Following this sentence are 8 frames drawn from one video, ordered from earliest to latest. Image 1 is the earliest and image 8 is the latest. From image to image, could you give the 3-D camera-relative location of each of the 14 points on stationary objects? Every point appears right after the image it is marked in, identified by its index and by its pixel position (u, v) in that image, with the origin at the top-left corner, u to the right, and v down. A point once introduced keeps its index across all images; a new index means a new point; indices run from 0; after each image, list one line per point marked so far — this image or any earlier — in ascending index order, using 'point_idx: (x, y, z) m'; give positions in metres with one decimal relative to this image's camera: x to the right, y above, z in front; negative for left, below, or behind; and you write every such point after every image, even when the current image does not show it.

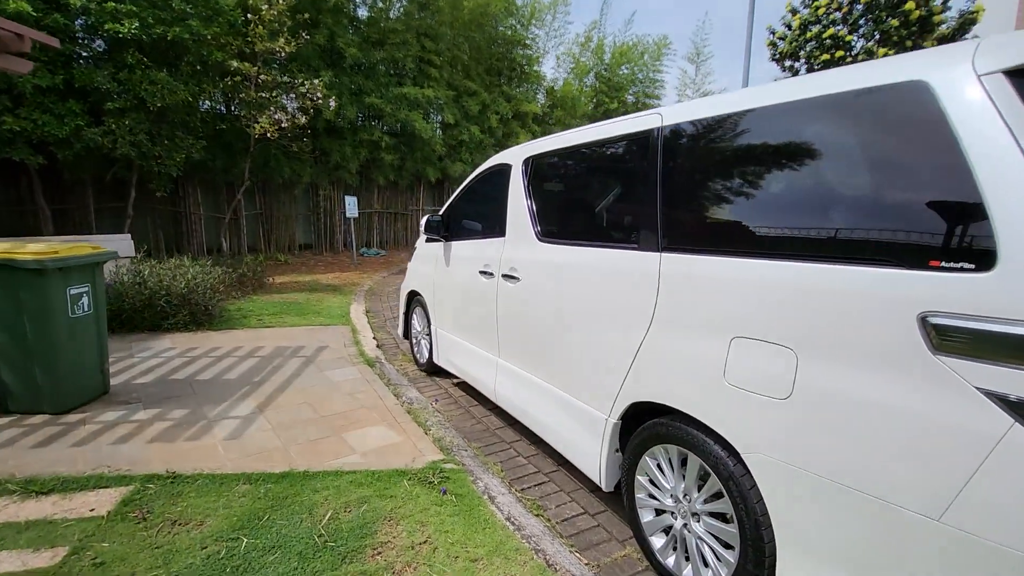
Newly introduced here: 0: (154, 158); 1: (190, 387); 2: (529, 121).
0: (-5.8, +2.1, +8.0) m
1: (-2.0, -0.6, +3.1) m
2: (+0.4, +4.9, +14.5) m
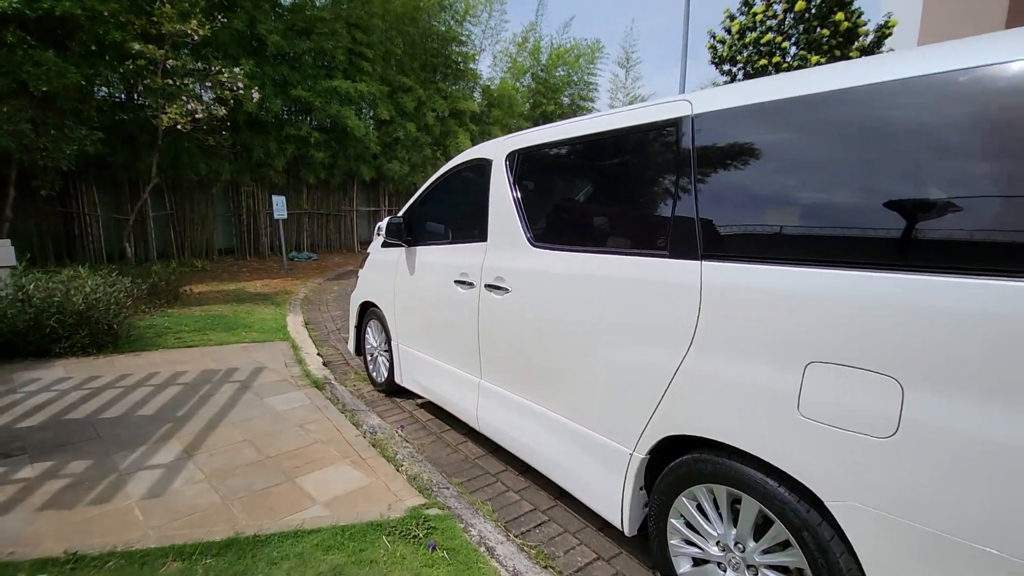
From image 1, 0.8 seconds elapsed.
0: (-6.6, +1.9, +6.9) m
1: (-2.1, -0.7, +2.5) m
2: (-1.3, +4.9, +14.1) m
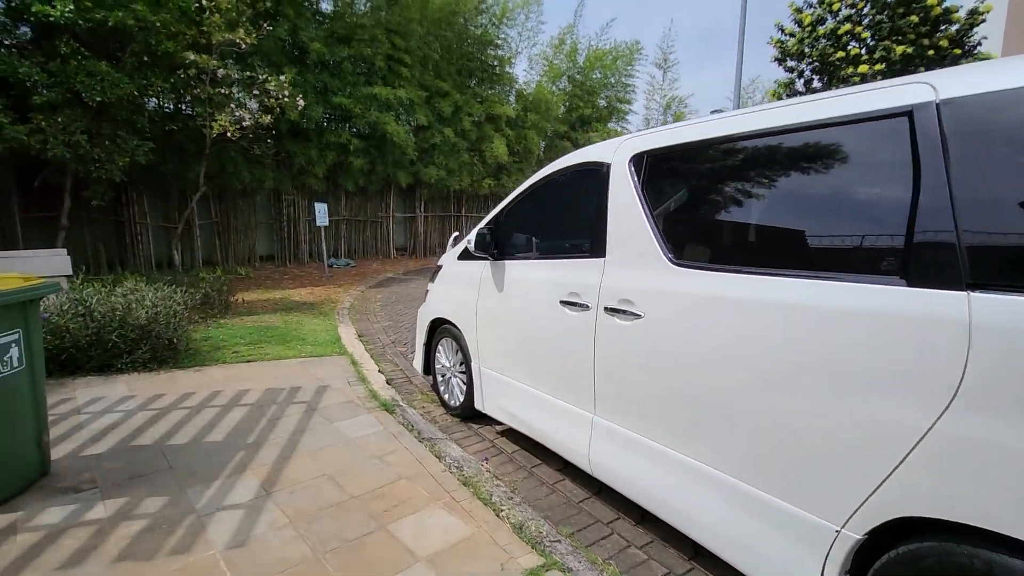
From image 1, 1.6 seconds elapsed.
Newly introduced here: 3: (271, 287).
0: (-5.9, +1.8, +7.0) m
1: (-1.6, -0.8, +2.3) m
2: (-0.3, +4.7, +13.9) m
3: (-3.9, 0.0, +8.0) m
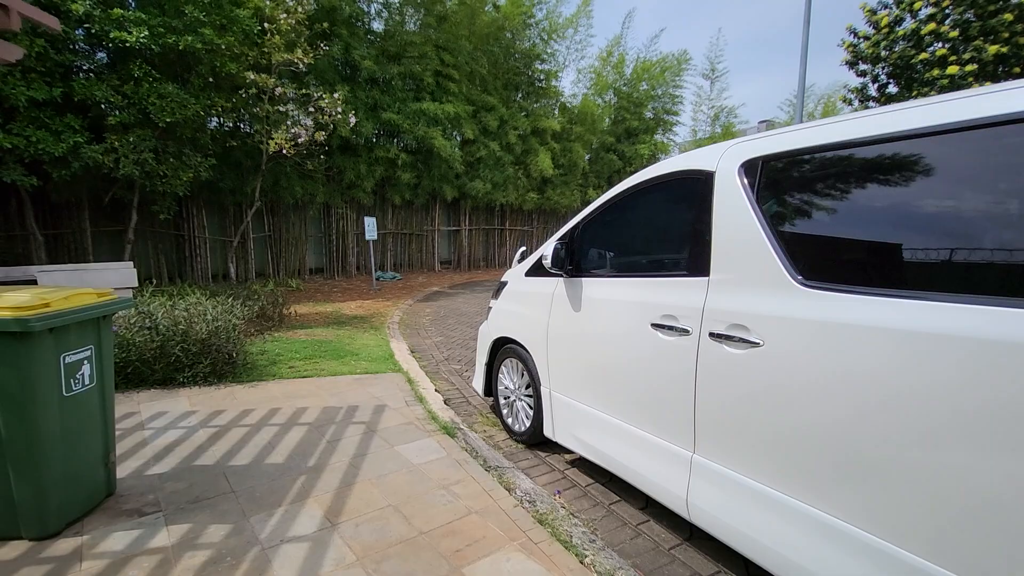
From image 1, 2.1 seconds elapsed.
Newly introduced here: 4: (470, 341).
0: (-5.2, +1.6, +7.3) m
1: (-1.3, -0.9, +2.2) m
2: (+1.0, +4.3, +13.9) m
3: (-3.1, -0.2, +8.1) m
4: (-0.5, -0.6, +5.3) m
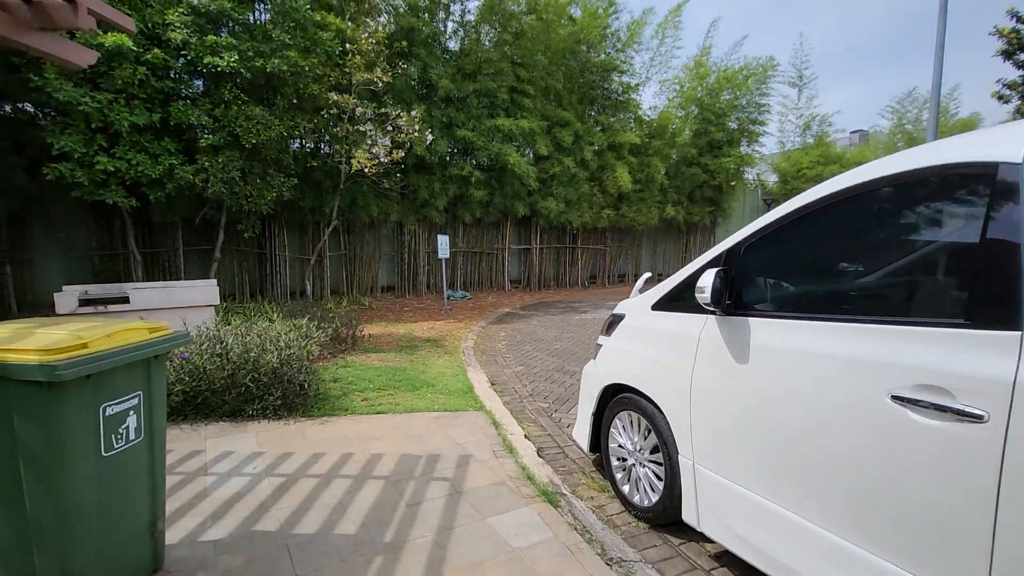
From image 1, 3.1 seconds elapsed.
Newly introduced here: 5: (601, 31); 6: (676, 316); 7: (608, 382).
0: (-4.0, +1.4, +7.4) m
1: (-0.8, -1.0, +1.8) m
2: (+3.0, +3.7, +13.2) m
3: (-1.9, -0.5, +7.9) m
4: (+0.4, -0.8, +4.8) m
5: (+2.1, +6.3, +12.1) m
6: (+0.7, -0.1, +2.1) m
7: (+0.5, -0.5, +2.4) m
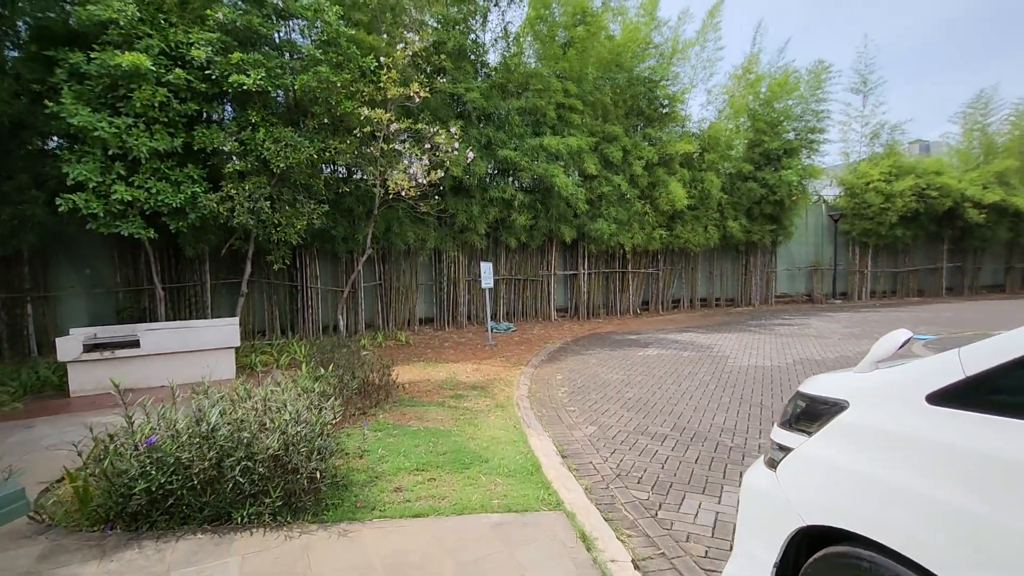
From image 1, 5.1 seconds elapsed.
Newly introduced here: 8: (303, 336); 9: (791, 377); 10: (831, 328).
0: (-3.3, +0.8, +6.8) m
1: (-0.5, -1.2, +0.9) m
2: (+4.1, +3.0, +12.2) m
3: (-1.1, -1.0, +7.0) m
4: (+0.9, -1.1, +3.7) m
5: (+3.1, +5.6, +11.3) m
6: (+1.0, -0.3, +1.0) m
7: (+0.8, -0.6, +1.4) m
8: (-3.8, -0.9, +8.9) m
9: (+3.3, -1.0, +5.8) m
10: (+6.4, -0.8, +9.9) m
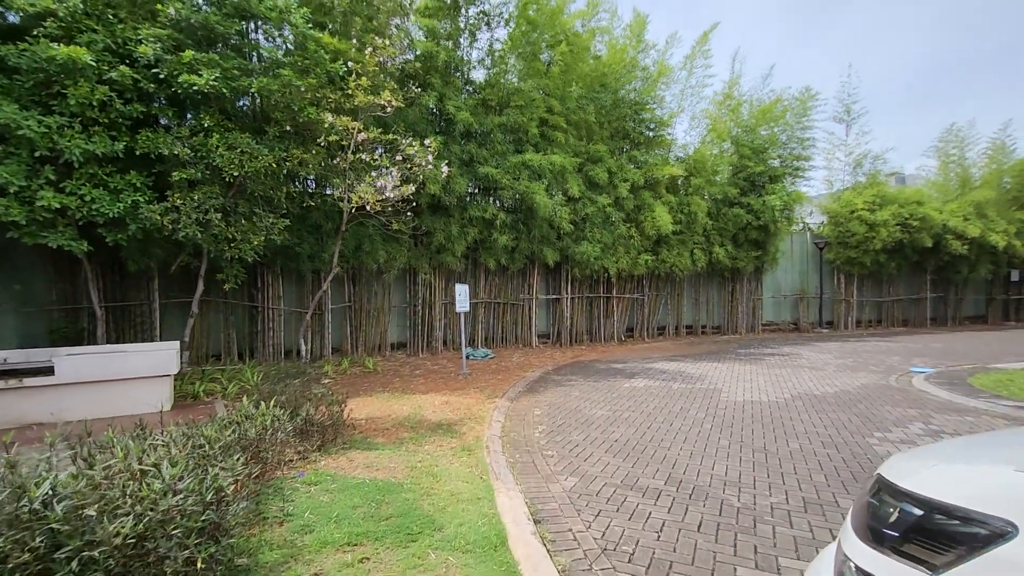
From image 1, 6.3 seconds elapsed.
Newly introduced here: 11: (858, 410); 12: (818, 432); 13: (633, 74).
0: (-3.6, +0.6, +6.1) m
1: (-0.6, -1.2, +0.2) m
2: (+3.7, +2.4, +11.9) m
3: (-1.4, -1.3, +6.4) m
4: (+0.7, -1.3, +3.1) m
5: (+2.7, +5.1, +11.1) m
6: (+0.9, -0.3, +0.5) m
7: (+0.7, -0.7, +0.8) m
8: (-4.2, -1.2, +8.2) m
9: (+3.0, -1.4, +5.3) m
10: (+6.0, -1.4, +9.5) m
11: (+3.9, -1.4, +5.5) m
12: (+2.8, -1.3, +4.6) m
13: (+2.8, +4.9, +11.1) m
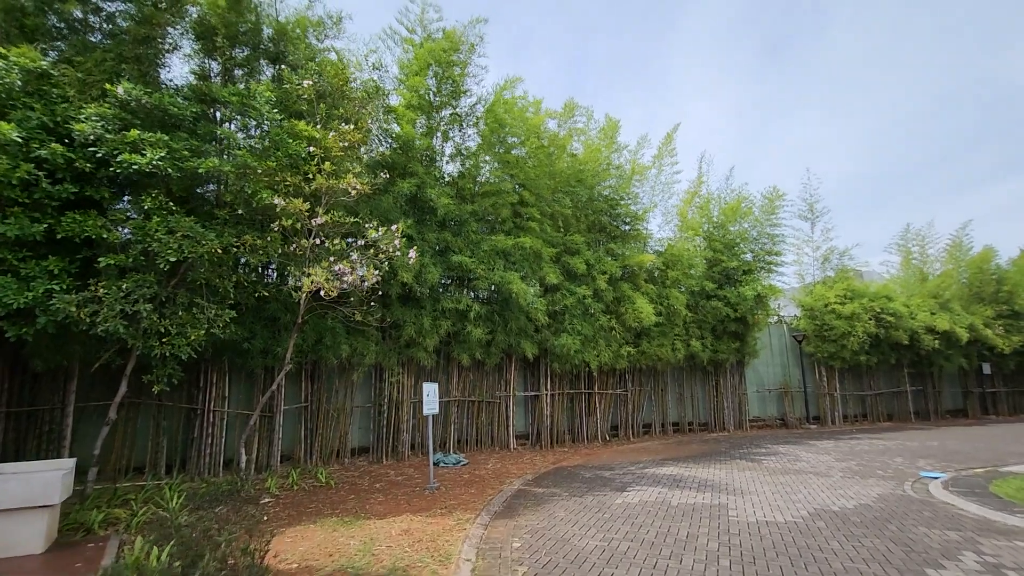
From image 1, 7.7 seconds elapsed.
0: (-3.9, -0.5, +5.3) m
1: (-0.6, -1.2, -0.6) m
2: (+3.1, +0.1, +11.7) m
3: (-1.7, -2.4, +5.3) m
4: (+0.6, -1.8, +2.2) m
5: (+2.1, +2.9, +11.3) m
6: (+0.8, -0.4, -0.2) m
7: (+0.7, -0.8, +0.1) m
8: (-4.5, -2.7, +7.0) m
9: (+2.8, -2.3, +4.5) m
10: (+5.6, -3.1, +8.8) m
11: (+3.6, -2.3, +4.7) m
12: (+2.6, -2.2, +3.7) m
13: (+2.3, +2.8, +11.3) m
